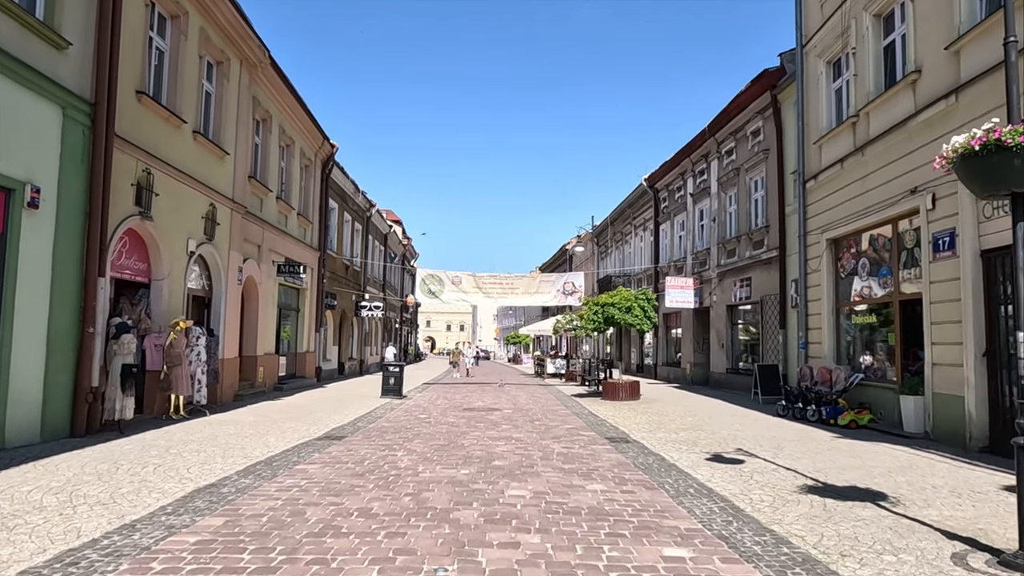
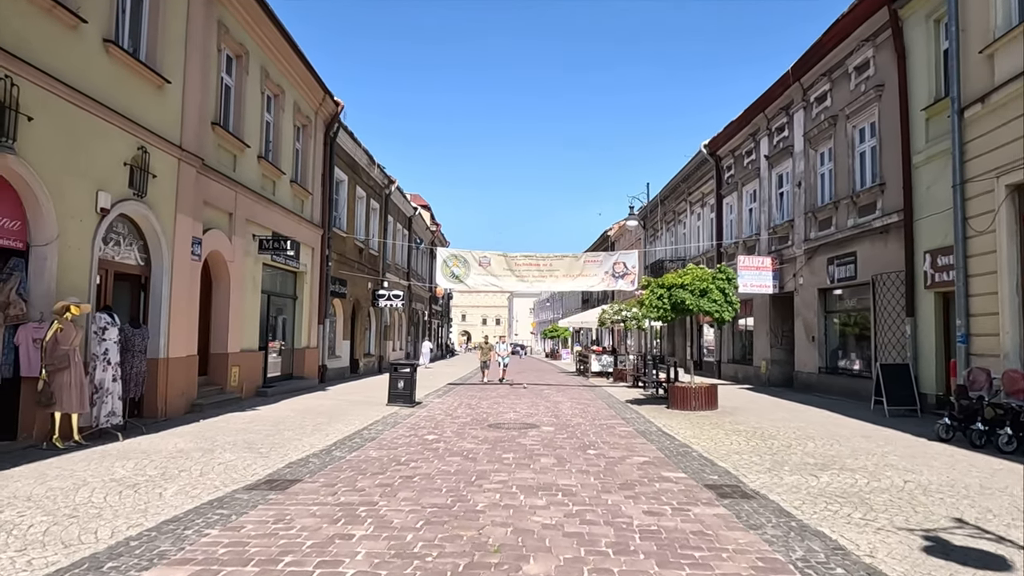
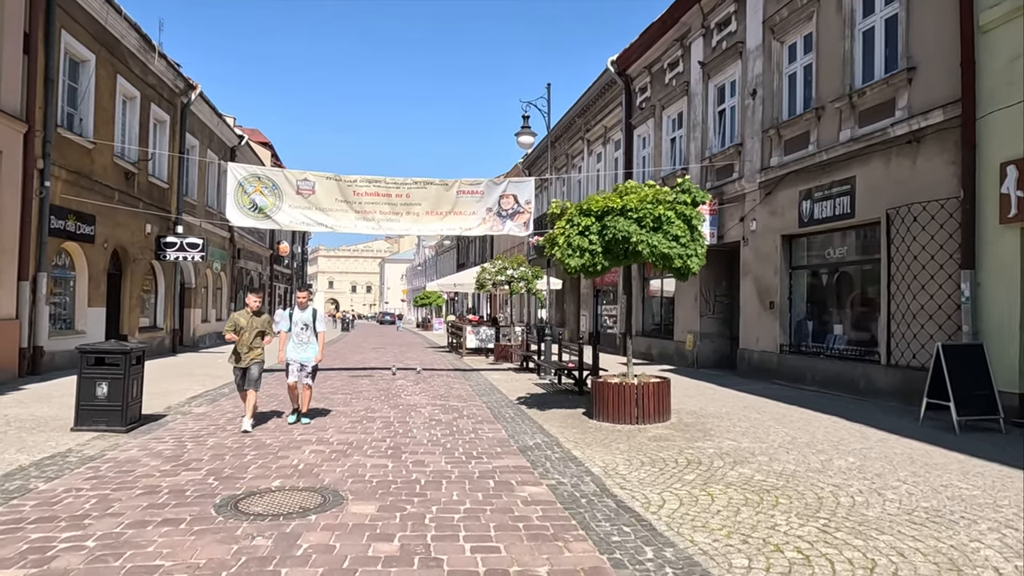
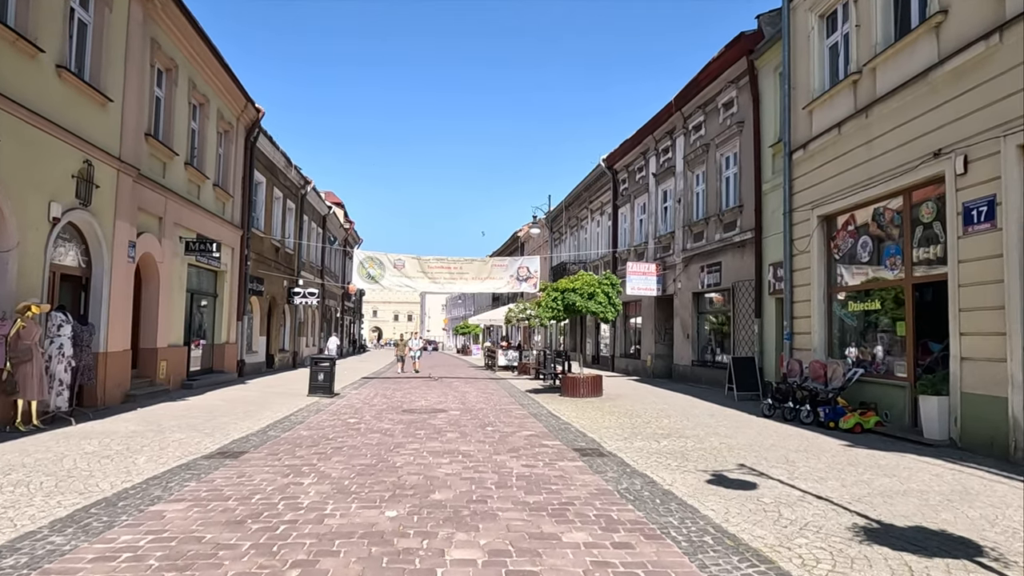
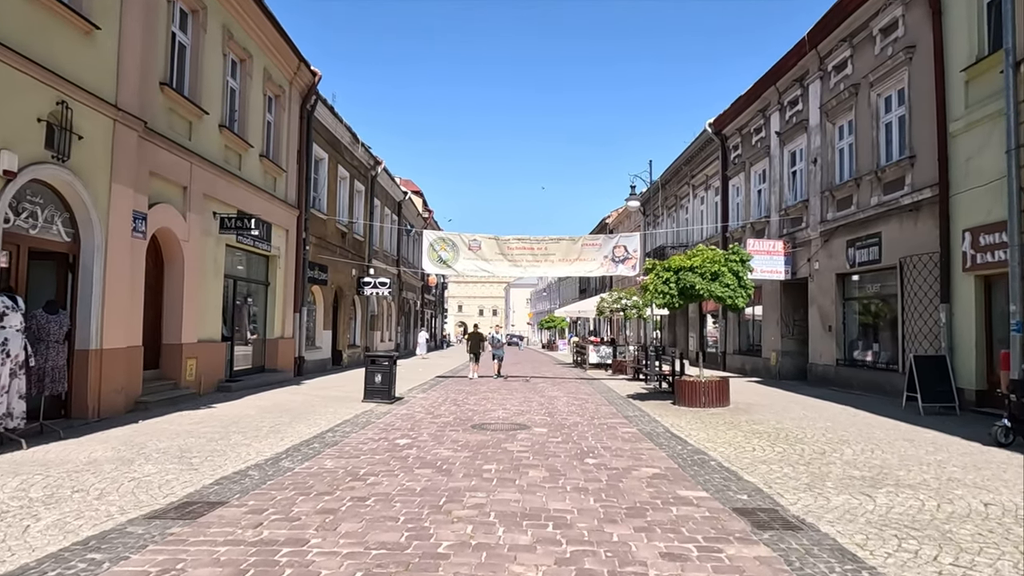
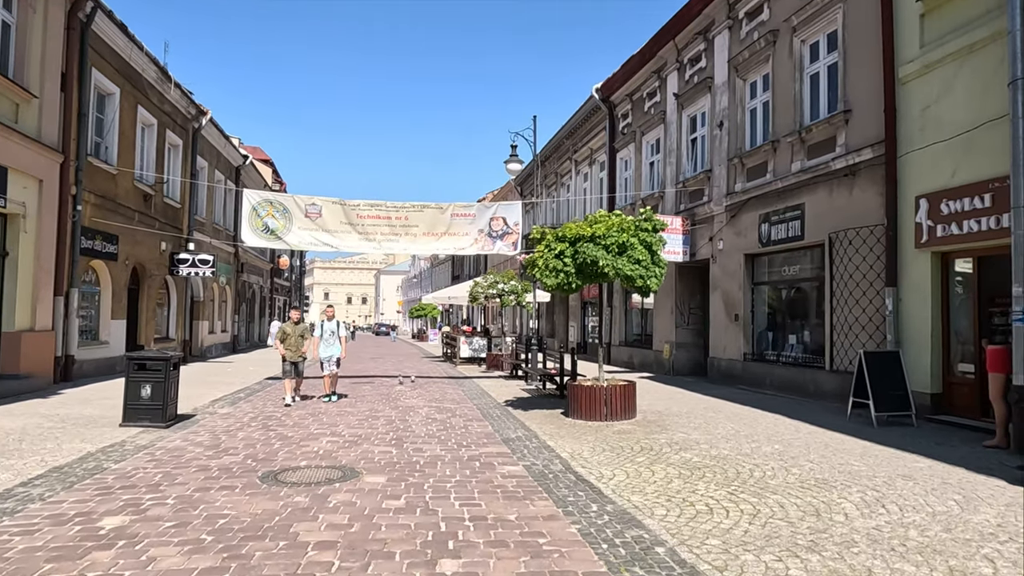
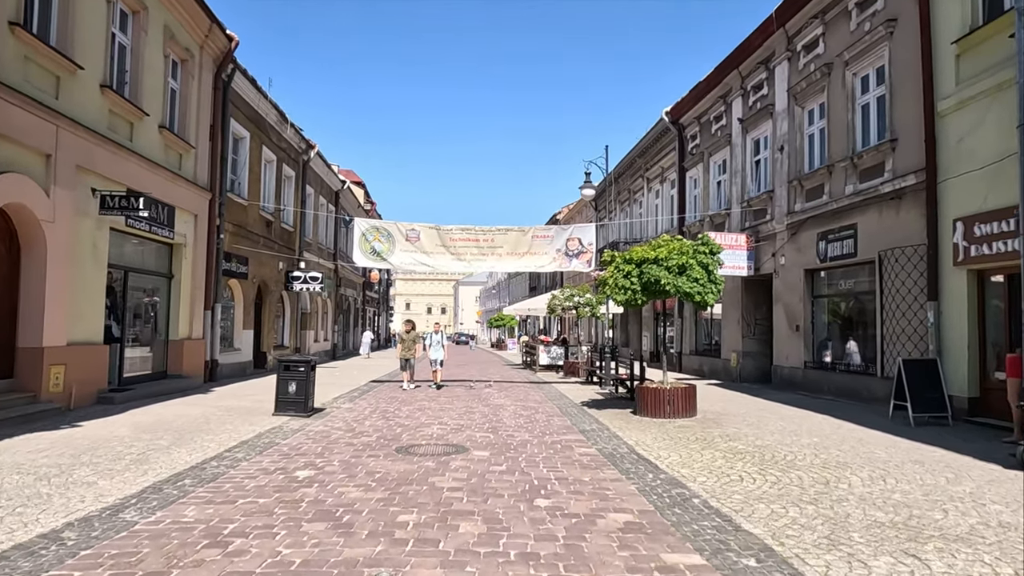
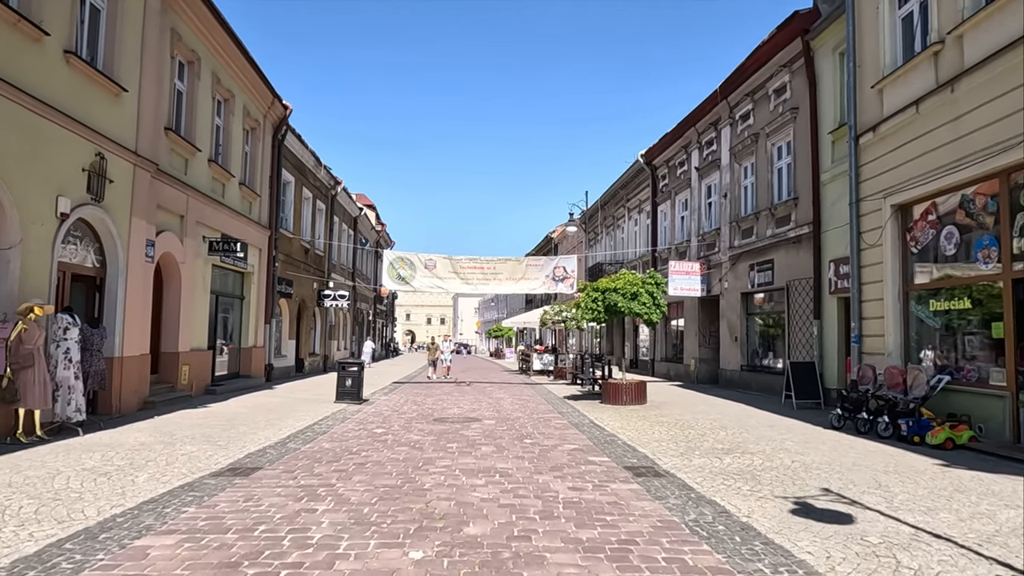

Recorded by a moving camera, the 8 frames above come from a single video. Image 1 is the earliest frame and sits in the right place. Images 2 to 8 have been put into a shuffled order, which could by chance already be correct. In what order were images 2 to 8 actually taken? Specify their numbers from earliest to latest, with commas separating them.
4, 8, 2, 5, 7, 6, 3
